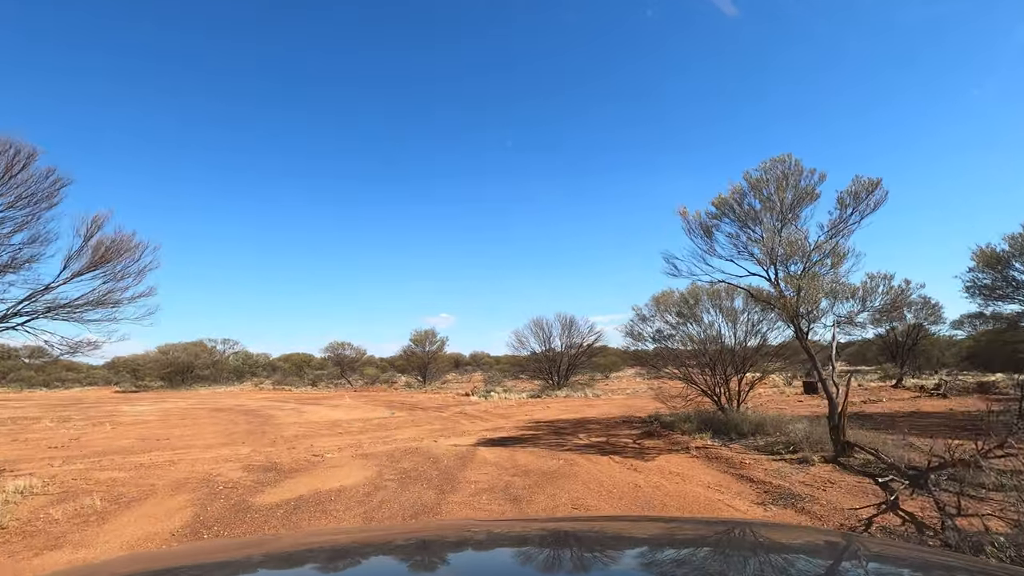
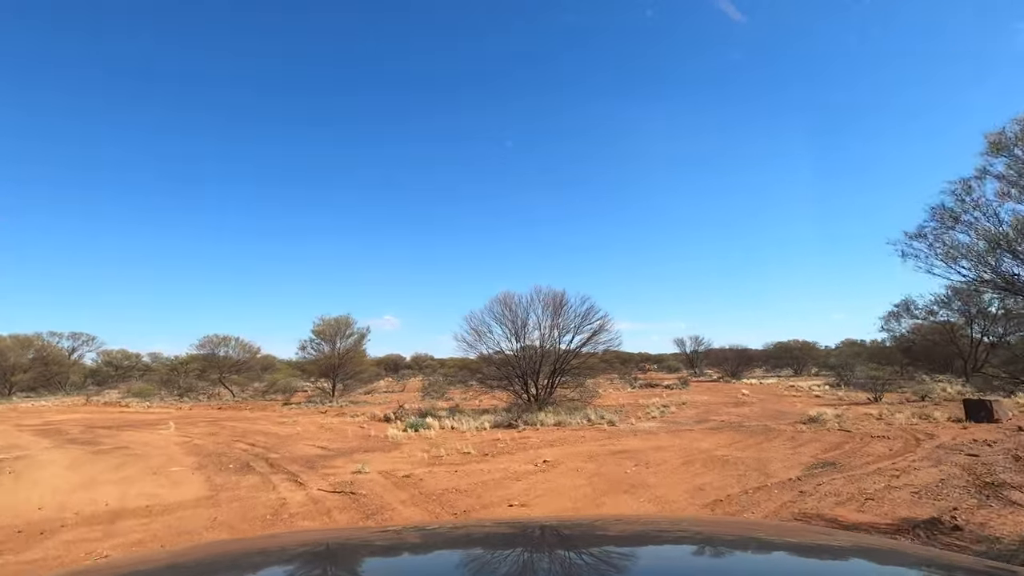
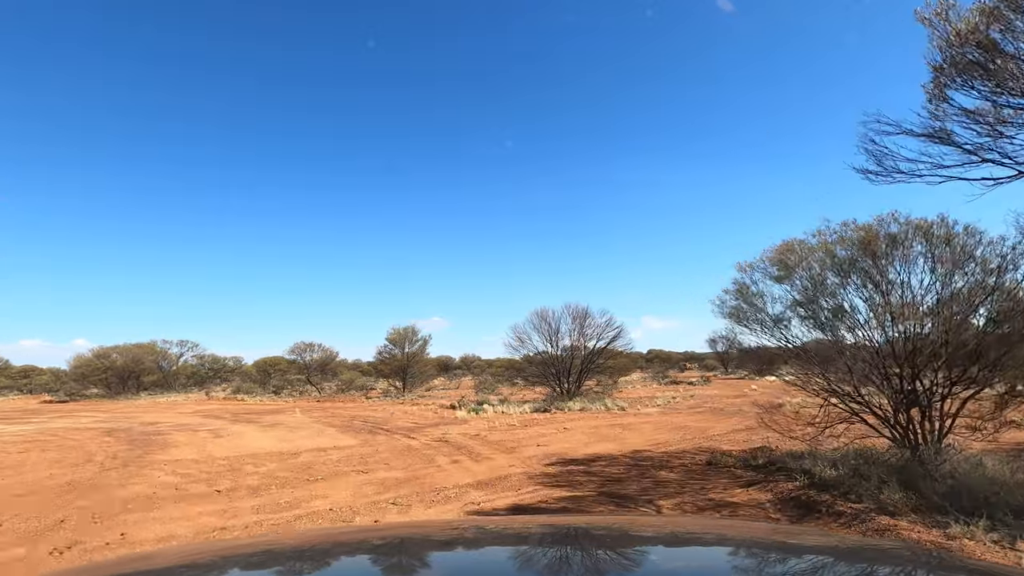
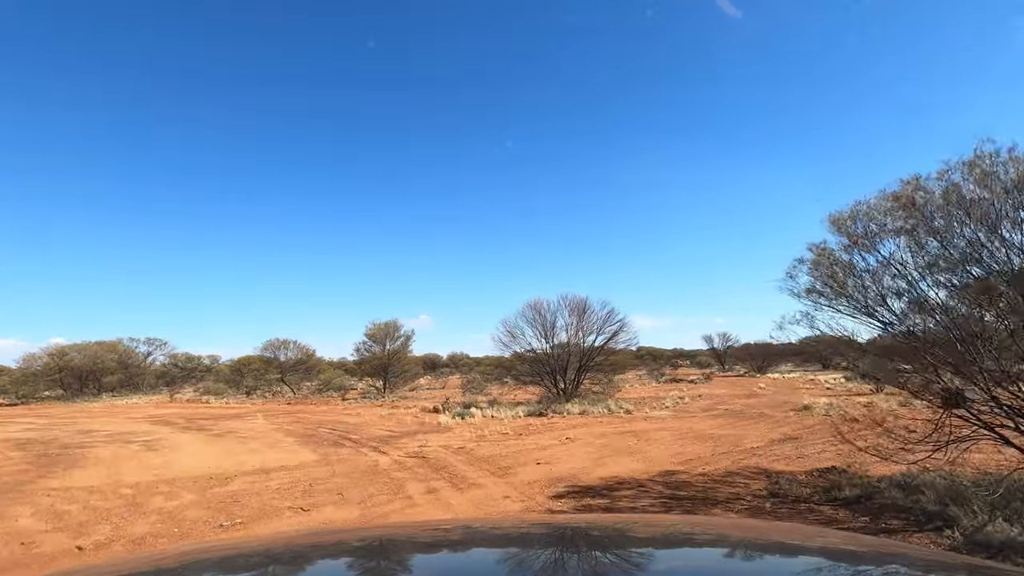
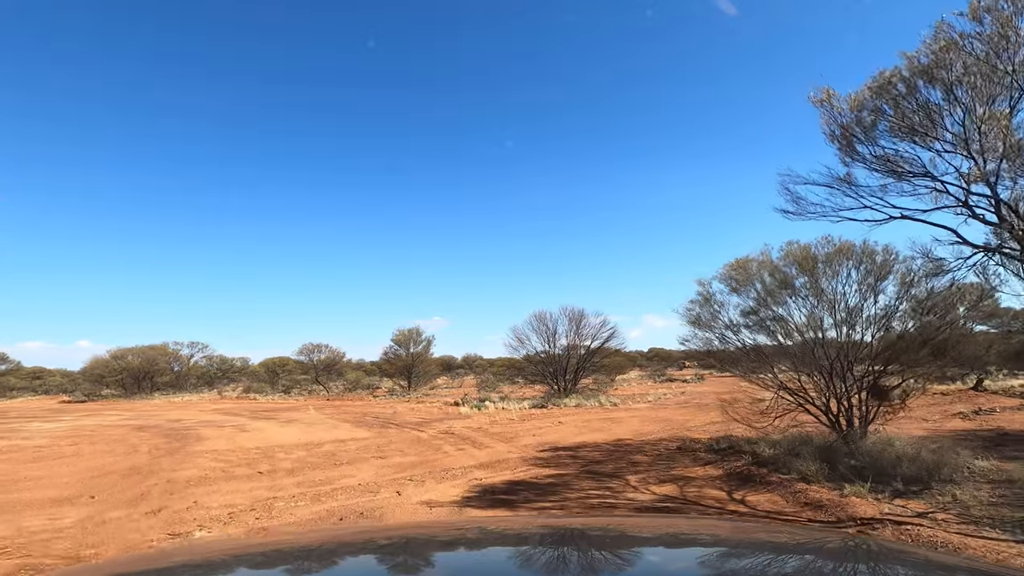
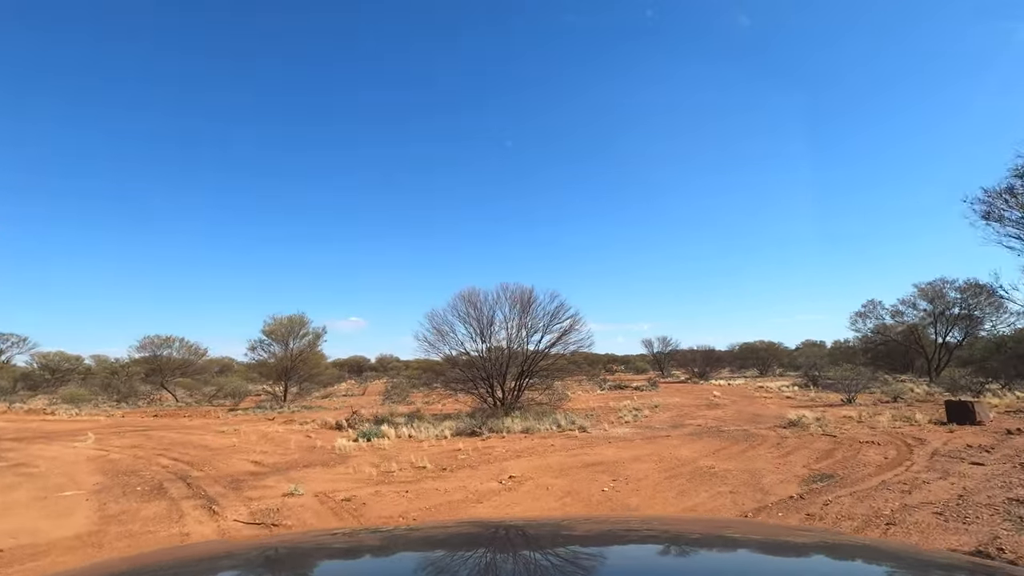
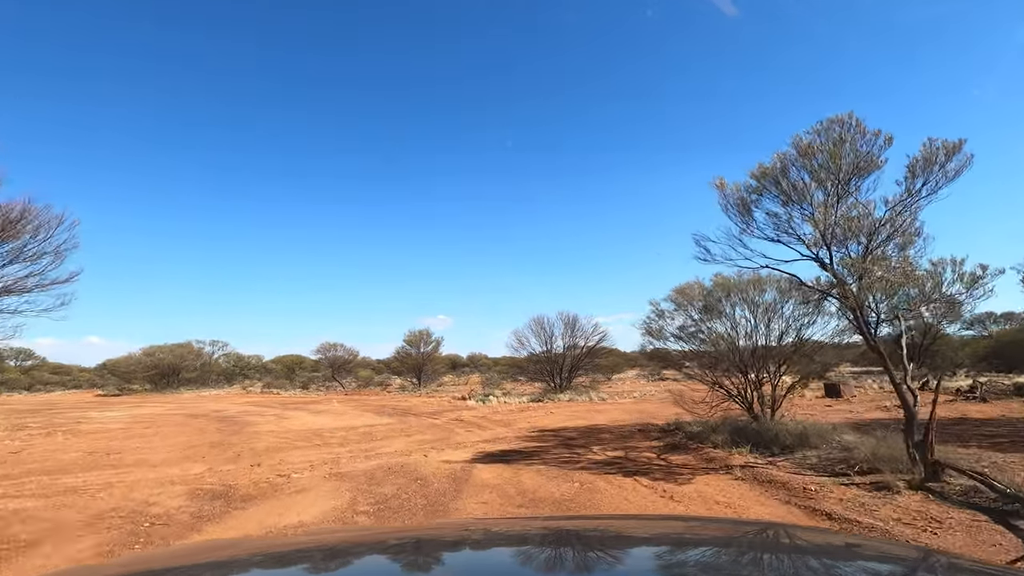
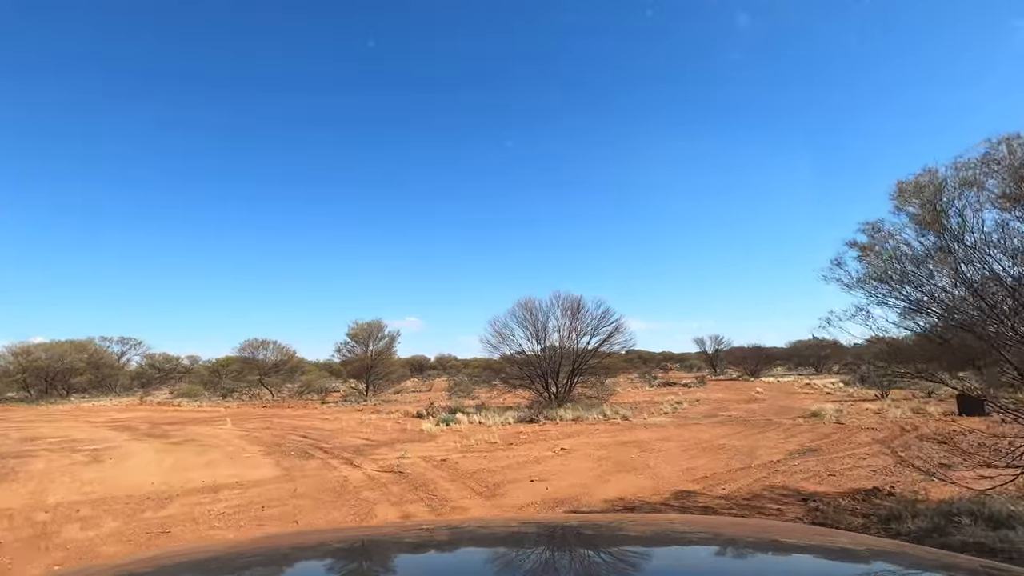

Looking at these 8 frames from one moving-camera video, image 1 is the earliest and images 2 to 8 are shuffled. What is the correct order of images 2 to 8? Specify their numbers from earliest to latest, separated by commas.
7, 5, 3, 4, 8, 2, 6
